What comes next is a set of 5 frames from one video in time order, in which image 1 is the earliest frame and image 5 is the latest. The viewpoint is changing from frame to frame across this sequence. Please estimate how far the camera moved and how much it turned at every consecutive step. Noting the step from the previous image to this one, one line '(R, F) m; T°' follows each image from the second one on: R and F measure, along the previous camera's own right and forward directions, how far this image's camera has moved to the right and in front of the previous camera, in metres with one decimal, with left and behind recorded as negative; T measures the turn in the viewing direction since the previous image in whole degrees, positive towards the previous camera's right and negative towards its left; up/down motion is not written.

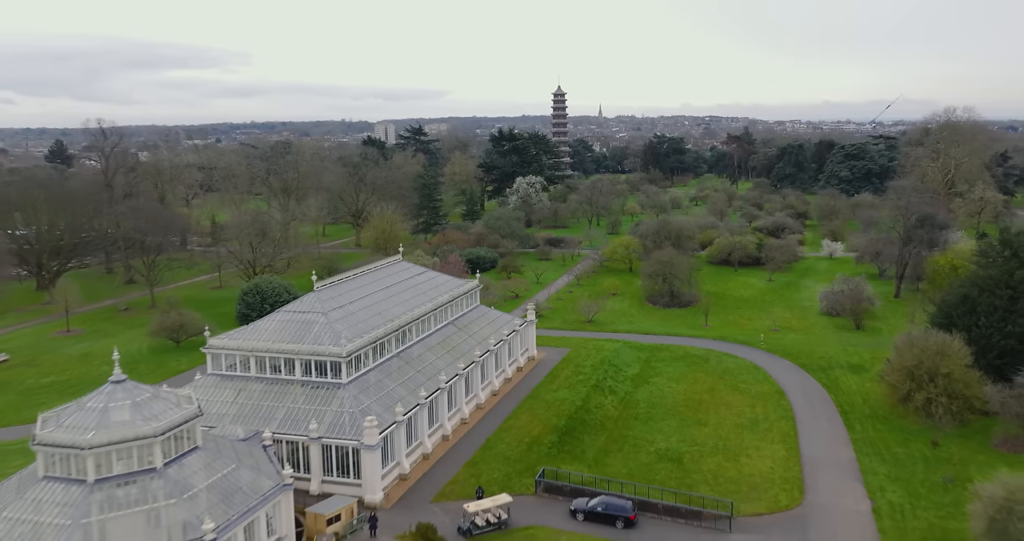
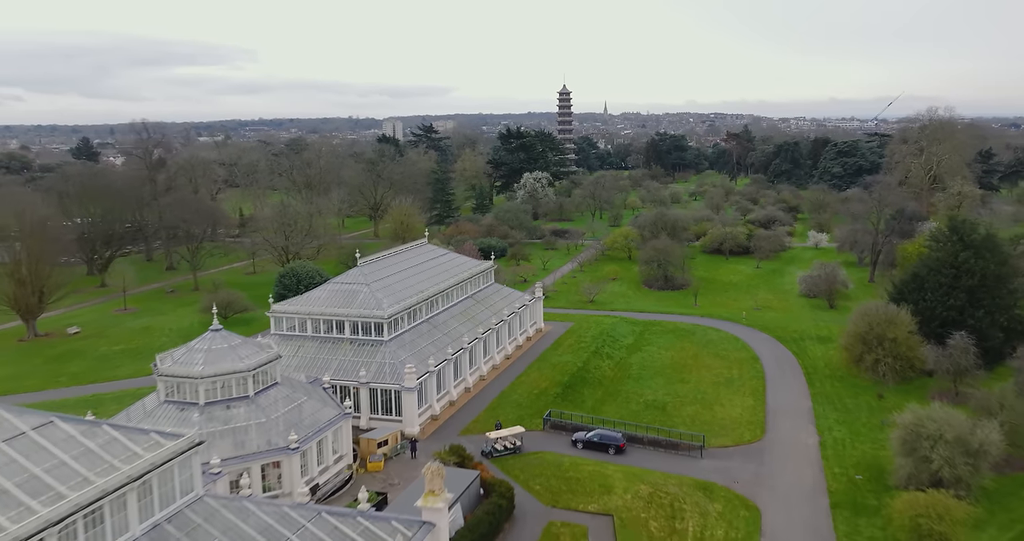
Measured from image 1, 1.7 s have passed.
(-0.4, -7.0) m; 0°
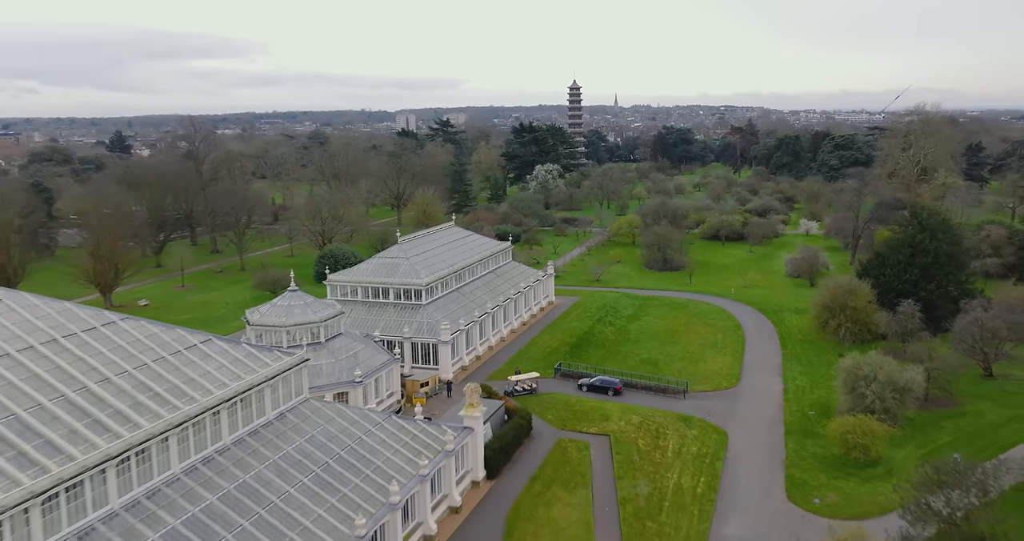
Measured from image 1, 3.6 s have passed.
(-0.5, -8.1) m; -1°
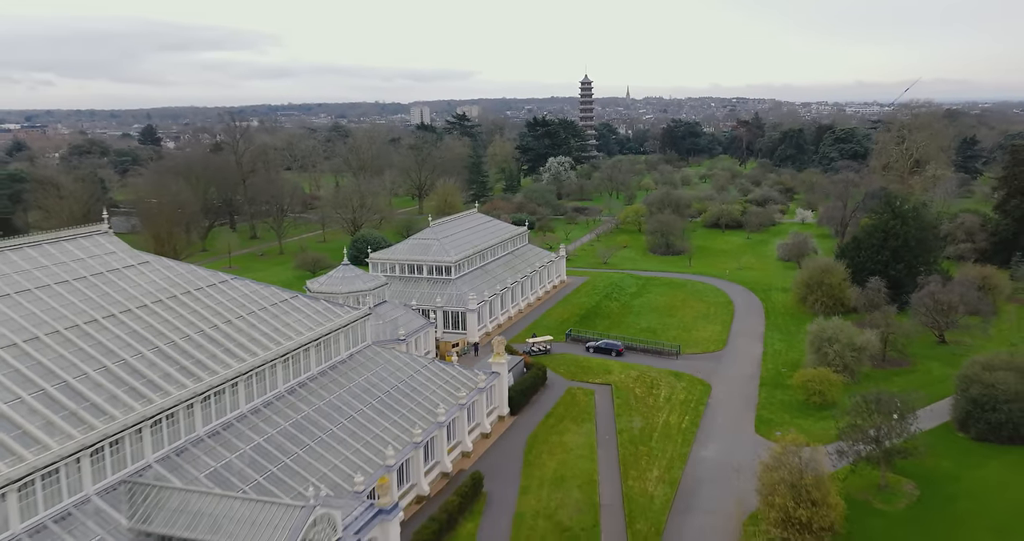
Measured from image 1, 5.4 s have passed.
(-0.5, -7.7) m; -1°
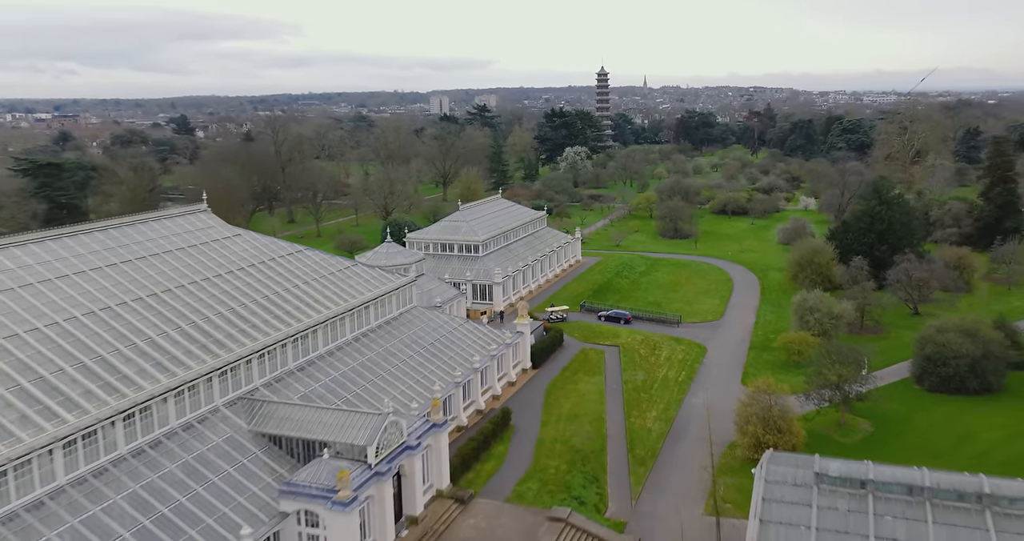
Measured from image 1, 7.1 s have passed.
(-0.4, -7.4) m; -1°
